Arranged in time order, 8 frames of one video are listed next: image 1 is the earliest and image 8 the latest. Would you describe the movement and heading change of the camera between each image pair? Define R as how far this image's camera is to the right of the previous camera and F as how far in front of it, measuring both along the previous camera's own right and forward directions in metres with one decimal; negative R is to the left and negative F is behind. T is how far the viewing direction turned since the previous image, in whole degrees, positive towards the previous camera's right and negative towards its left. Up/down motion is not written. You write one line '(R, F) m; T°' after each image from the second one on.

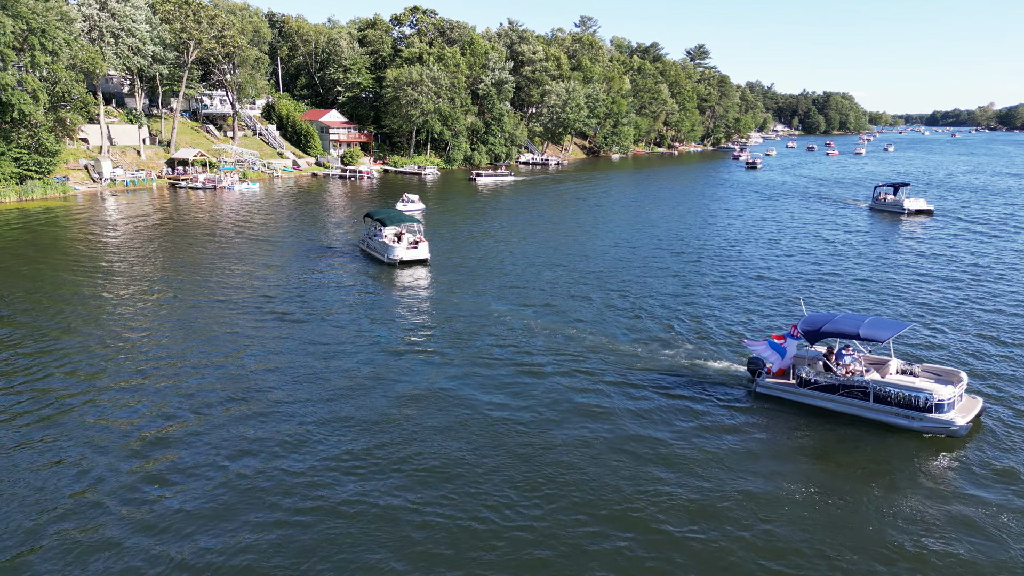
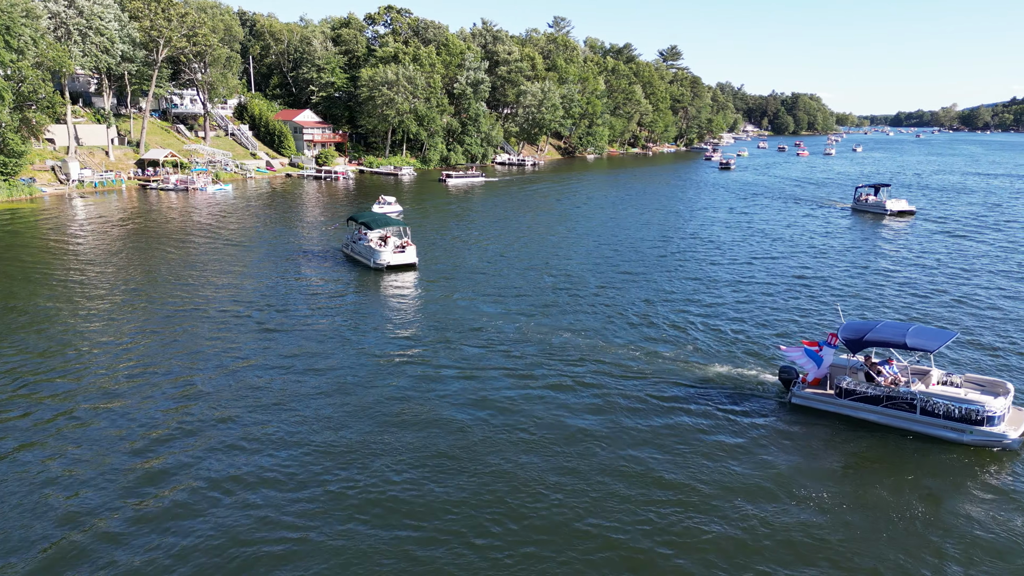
(-0.6, +0.2) m; +2°
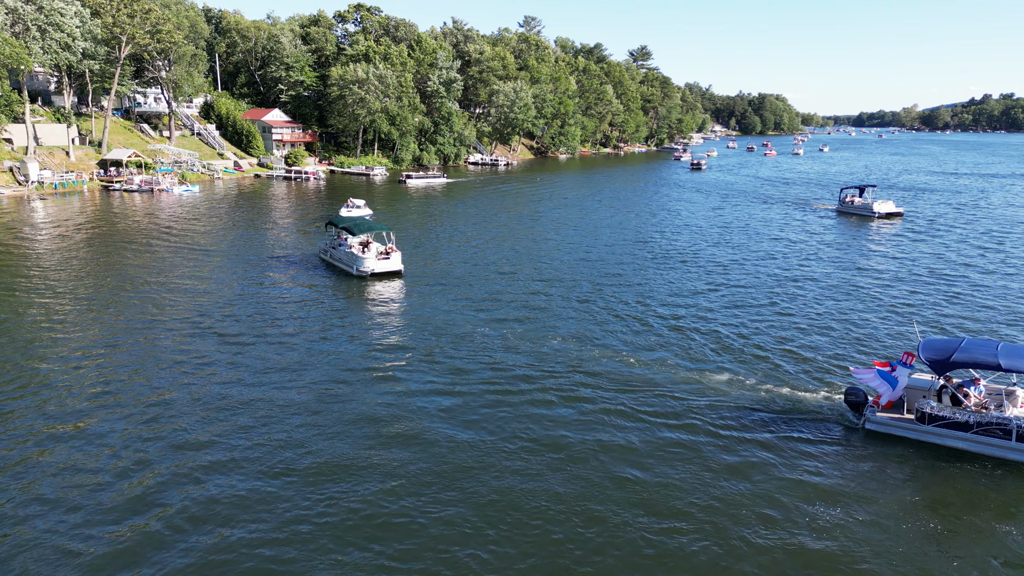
(-0.7, +1.0) m; +2°
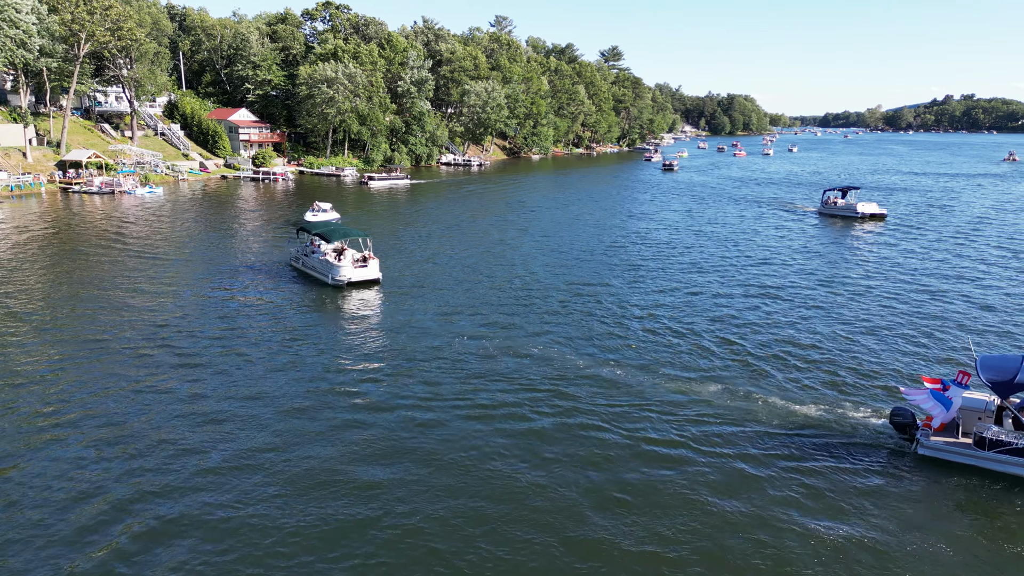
(-0.4, +1.5) m; +2°
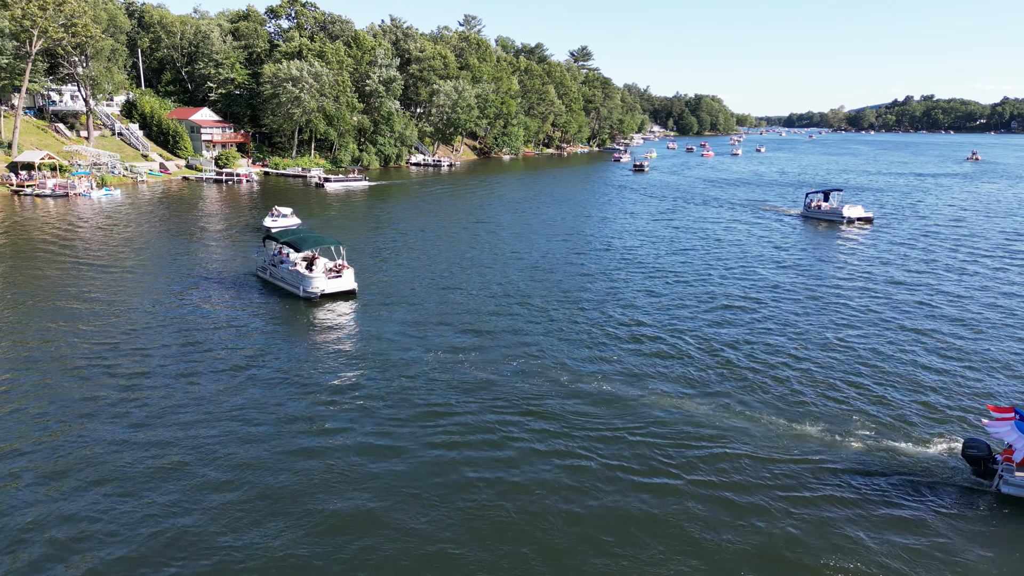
(-0.4, +2.0) m; +2°
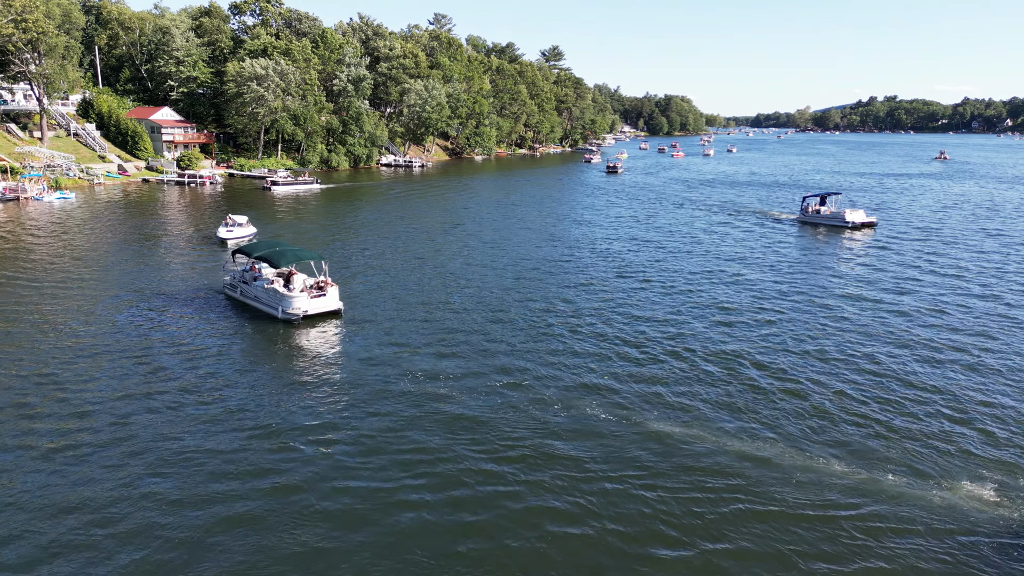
(-0.5, +2.6) m; +2°
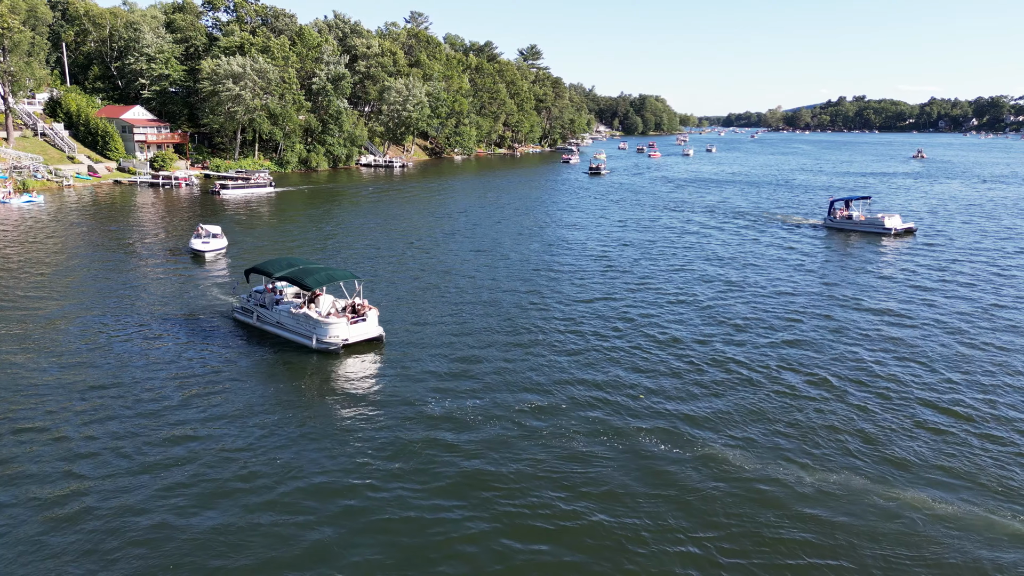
(-2.1, +2.3) m; +2°
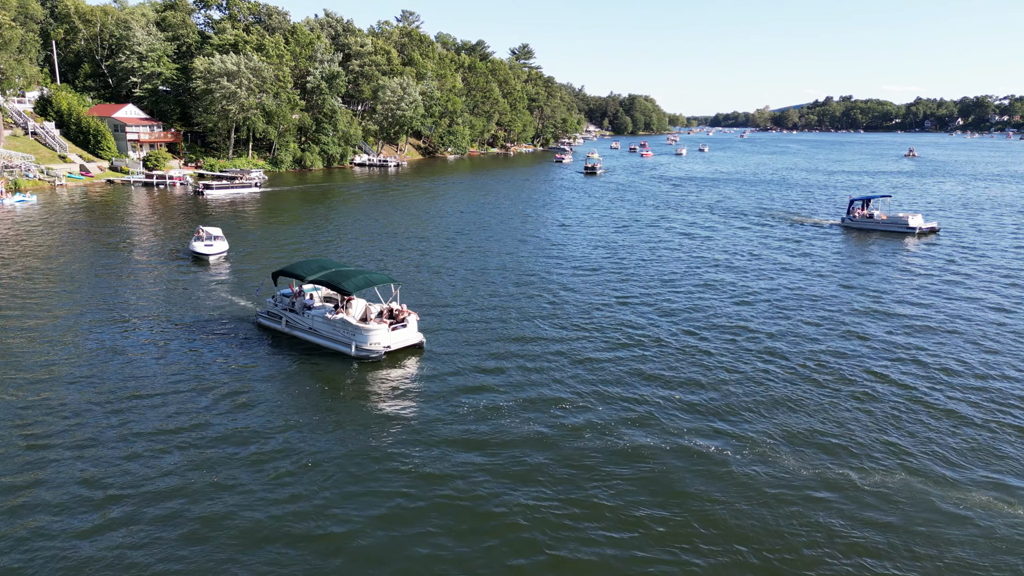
(-1.6, +0.6) m; +1°
